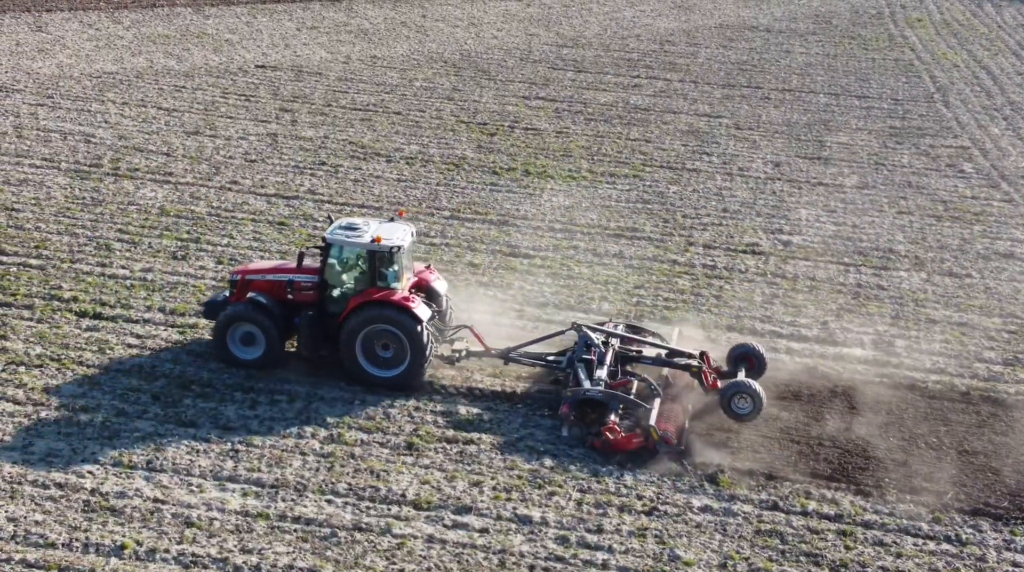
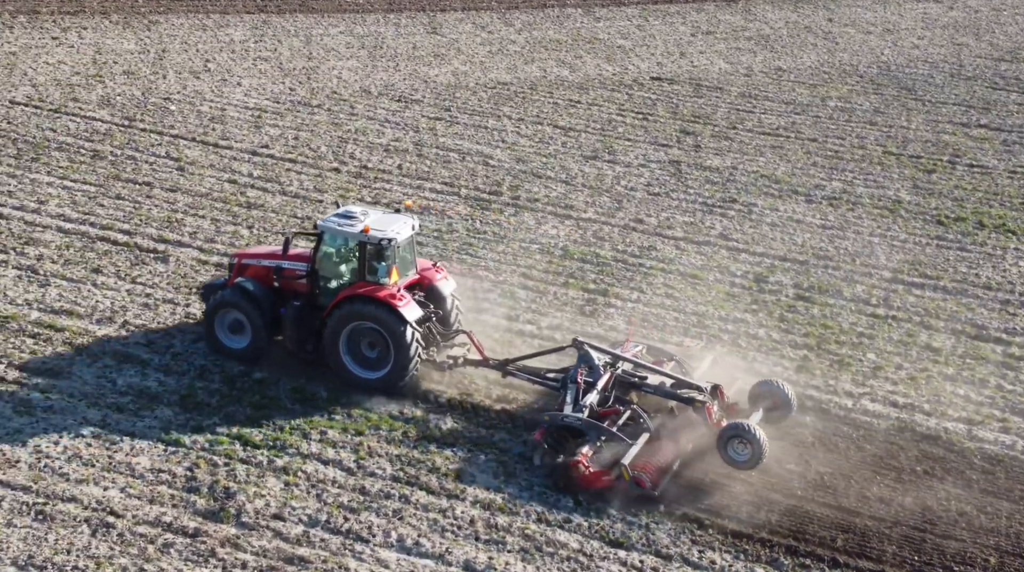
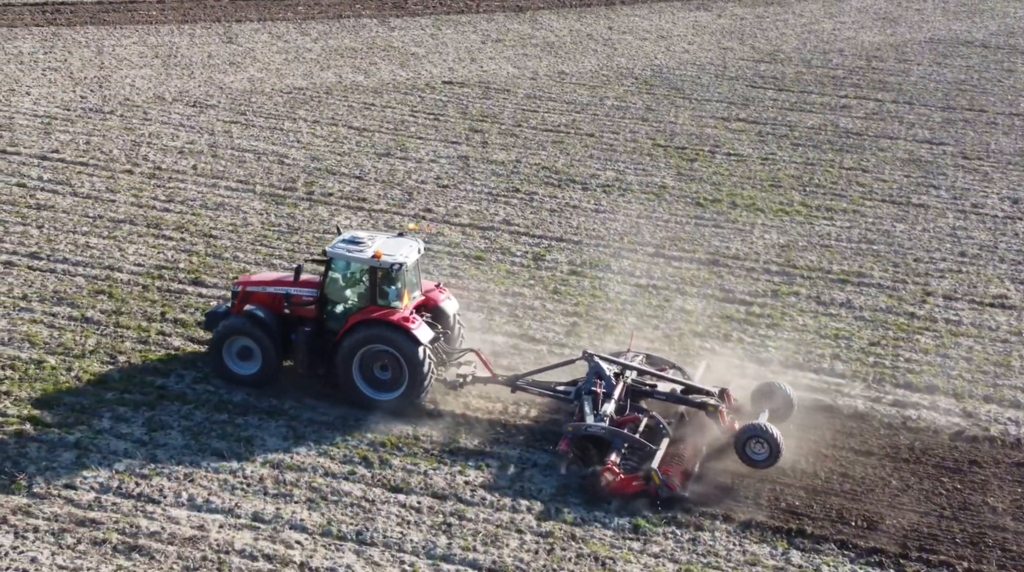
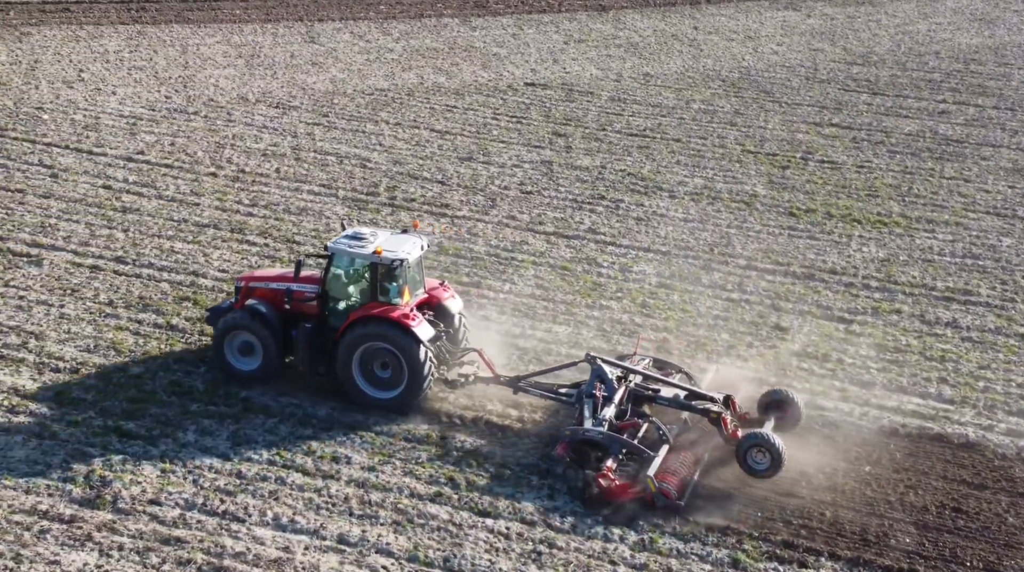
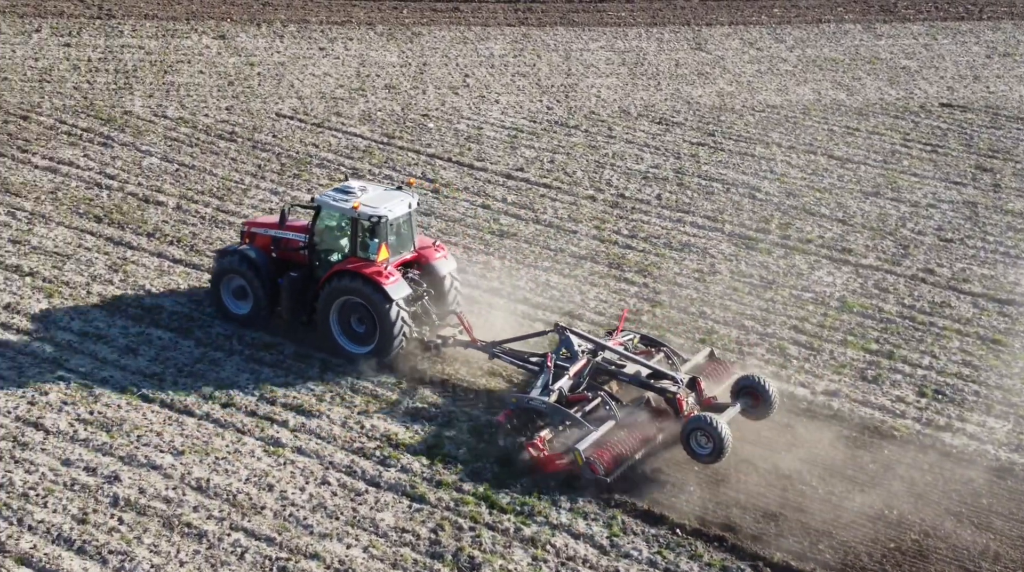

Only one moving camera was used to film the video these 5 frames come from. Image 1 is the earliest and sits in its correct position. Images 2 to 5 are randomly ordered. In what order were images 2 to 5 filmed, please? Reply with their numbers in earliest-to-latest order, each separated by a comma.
3, 4, 2, 5
